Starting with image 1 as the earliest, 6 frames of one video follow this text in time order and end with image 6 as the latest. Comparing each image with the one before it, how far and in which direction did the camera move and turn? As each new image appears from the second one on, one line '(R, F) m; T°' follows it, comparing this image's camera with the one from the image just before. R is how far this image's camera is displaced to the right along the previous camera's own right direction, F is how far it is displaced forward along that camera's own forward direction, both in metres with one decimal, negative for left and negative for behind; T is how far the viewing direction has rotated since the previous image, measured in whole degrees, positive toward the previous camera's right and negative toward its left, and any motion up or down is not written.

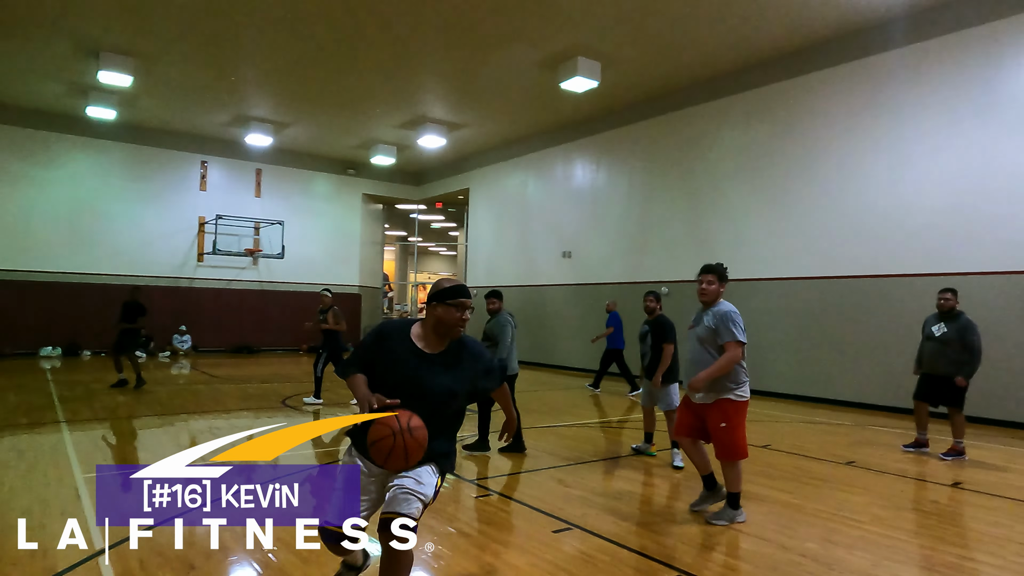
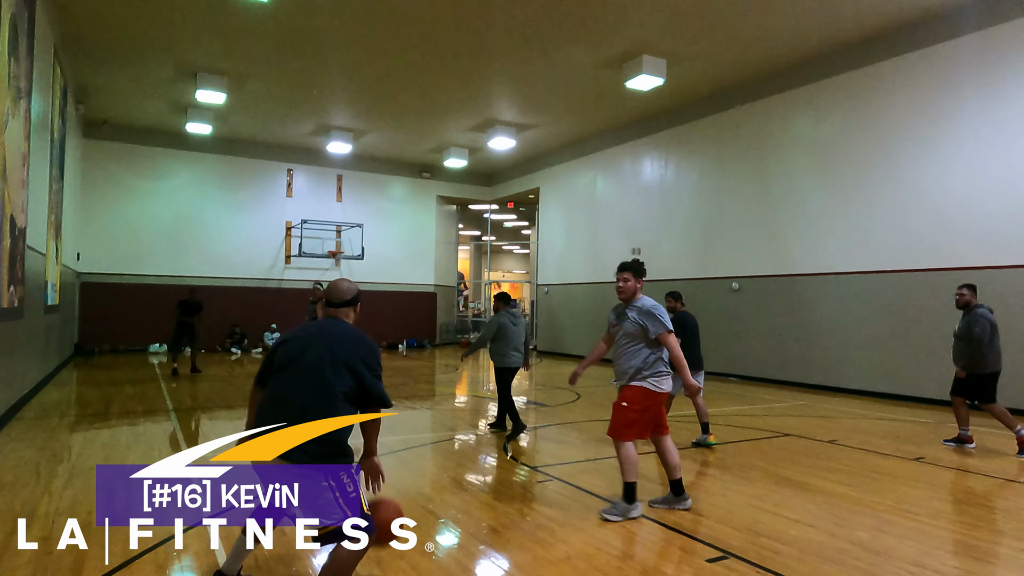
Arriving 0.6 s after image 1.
(+0.1, -0.2) m; -7°
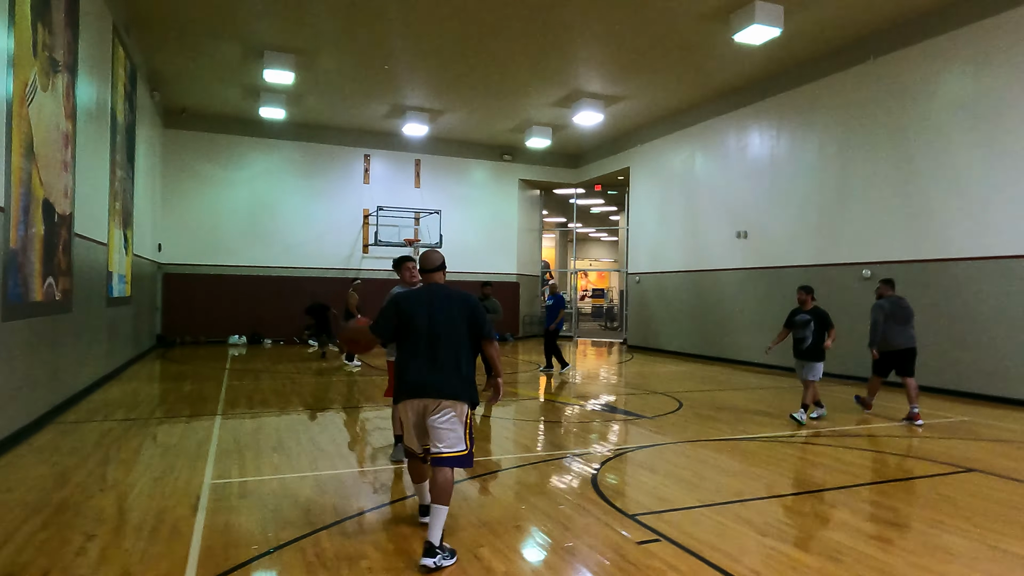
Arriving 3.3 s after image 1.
(0.0, +1.0) m; -7°
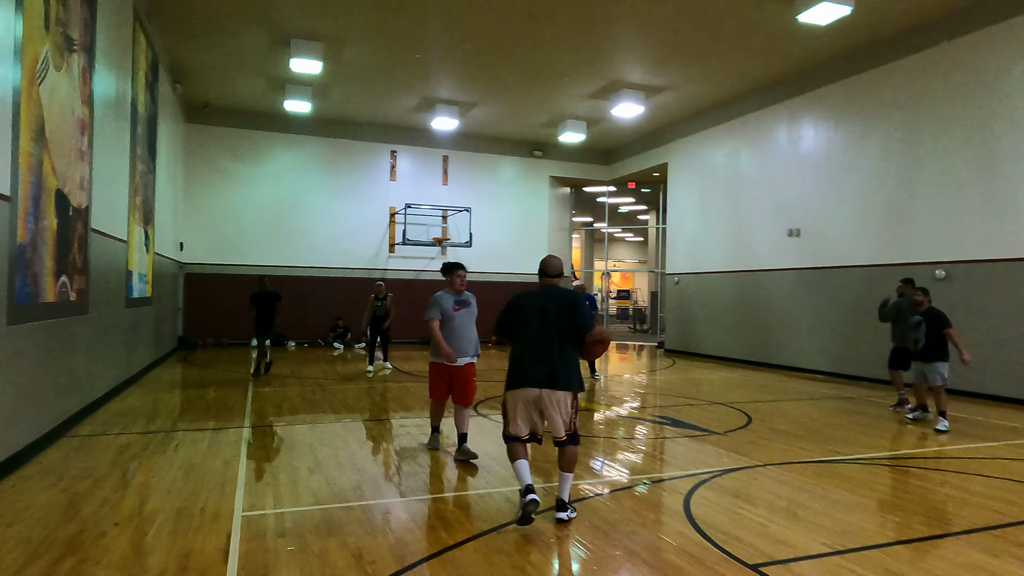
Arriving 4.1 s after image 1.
(-0.3, +0.5) m; -1°
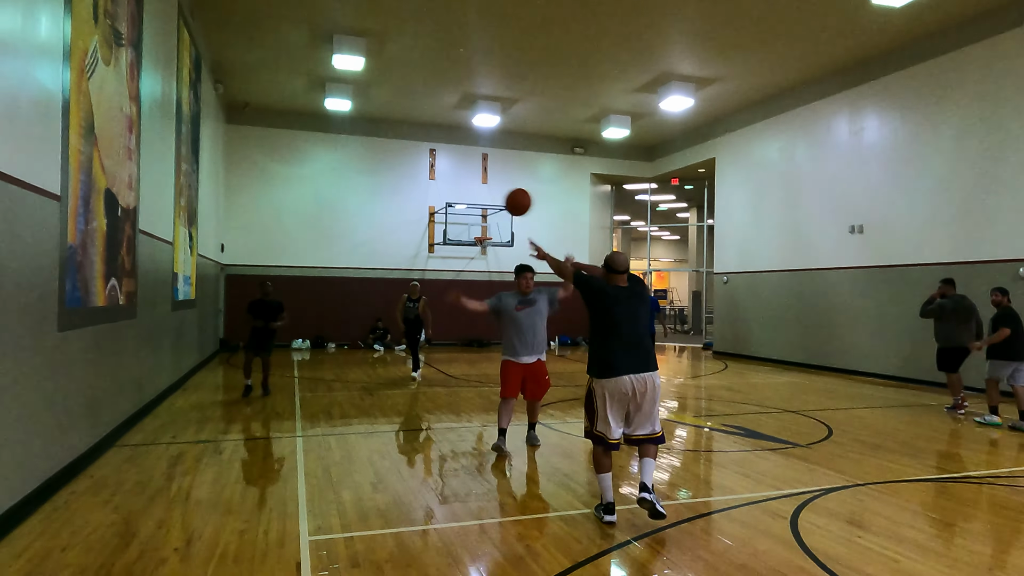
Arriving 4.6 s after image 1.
(-0.3, +0.3) m; -2°
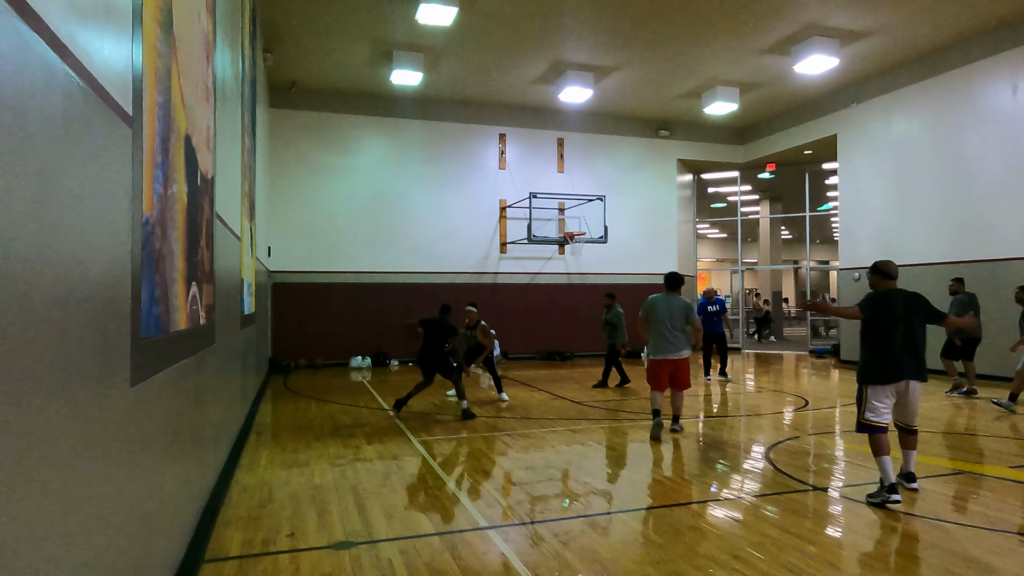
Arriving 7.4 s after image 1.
(-1.4, +1.7) m; 0°
